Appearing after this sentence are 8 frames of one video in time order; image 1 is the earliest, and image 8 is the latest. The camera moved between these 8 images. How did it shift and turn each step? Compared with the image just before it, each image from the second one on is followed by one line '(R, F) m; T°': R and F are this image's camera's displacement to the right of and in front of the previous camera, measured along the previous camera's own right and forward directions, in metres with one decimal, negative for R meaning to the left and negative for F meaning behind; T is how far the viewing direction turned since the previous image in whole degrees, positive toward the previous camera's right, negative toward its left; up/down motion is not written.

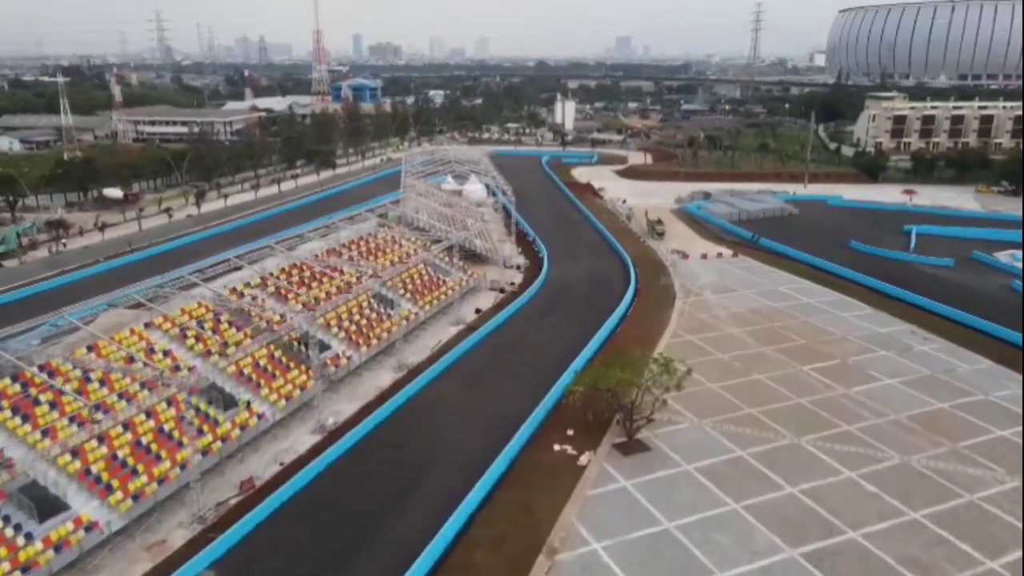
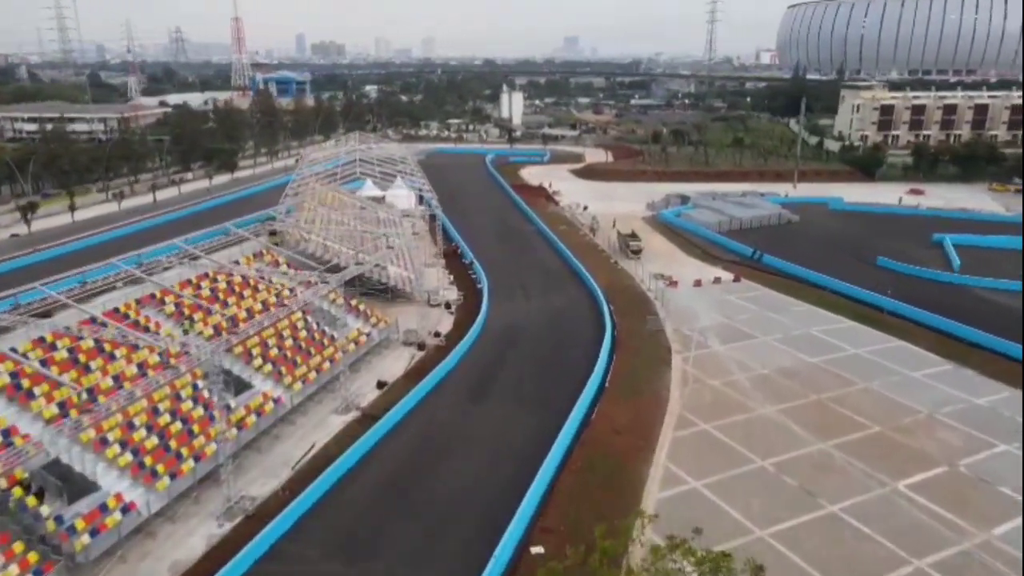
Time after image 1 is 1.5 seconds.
(+1.0, +10.8) m; +4°
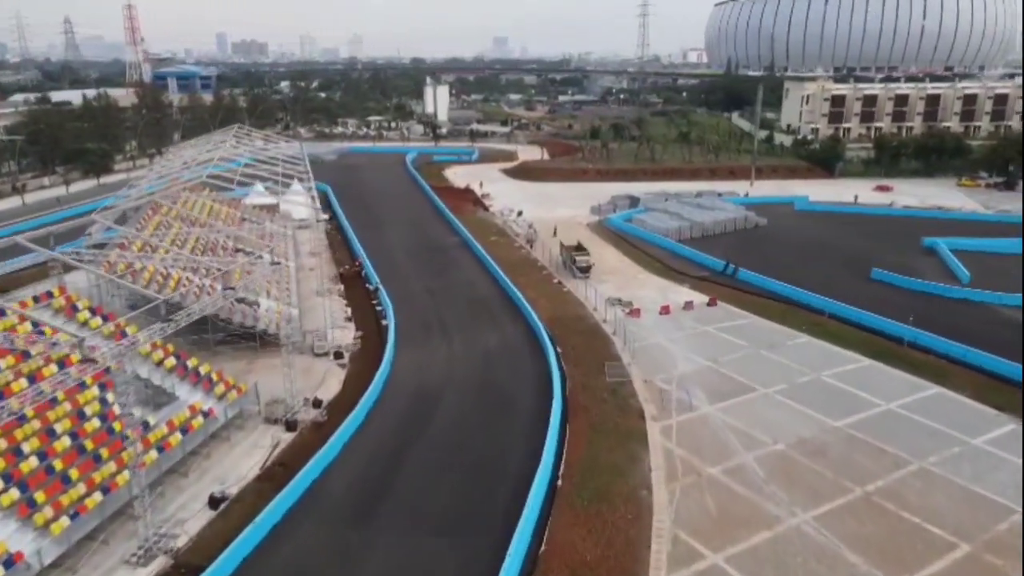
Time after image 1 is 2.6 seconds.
(+0.7, +7.2) m; +5°
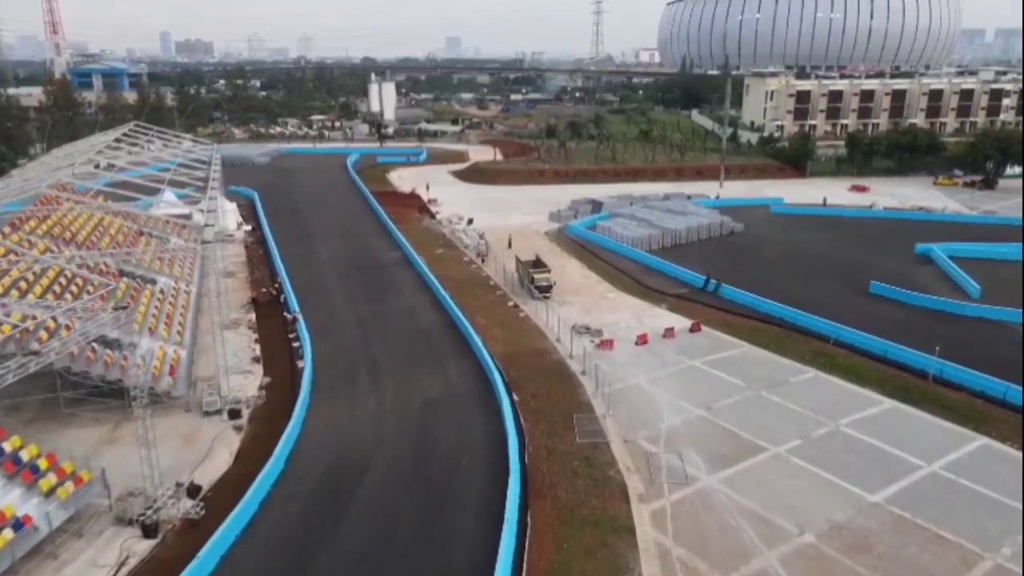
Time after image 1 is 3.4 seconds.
(+0.3, +4.3) m; +3°
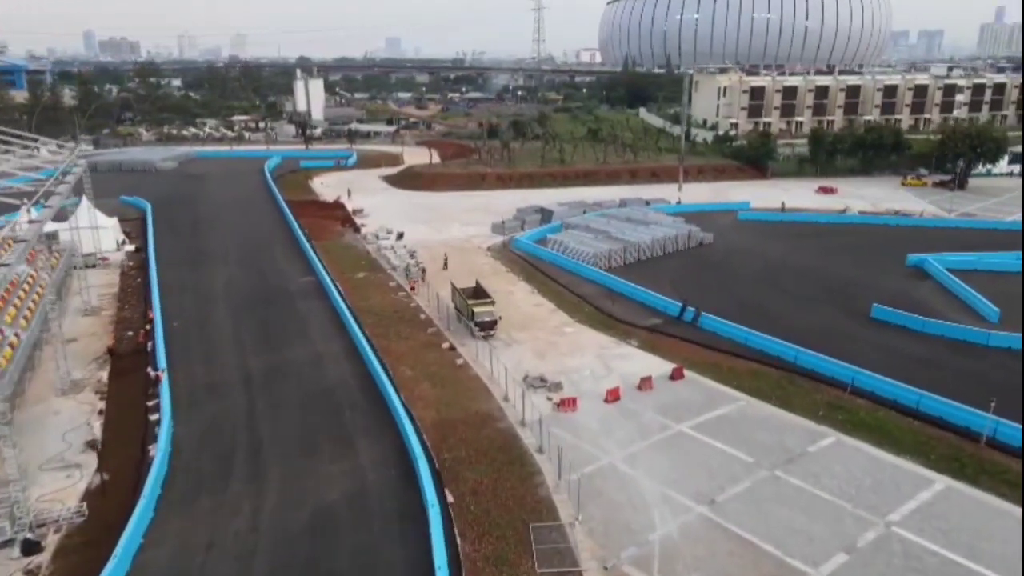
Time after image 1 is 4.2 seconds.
(+0.3, +4.7) m; +4°
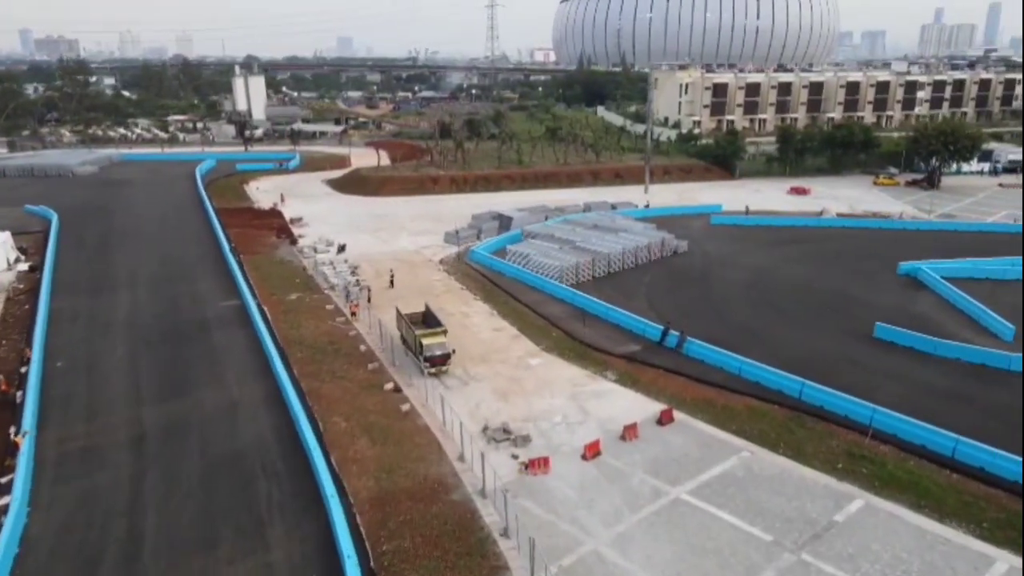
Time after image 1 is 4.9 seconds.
(+0.1, +3.0) m; +3°
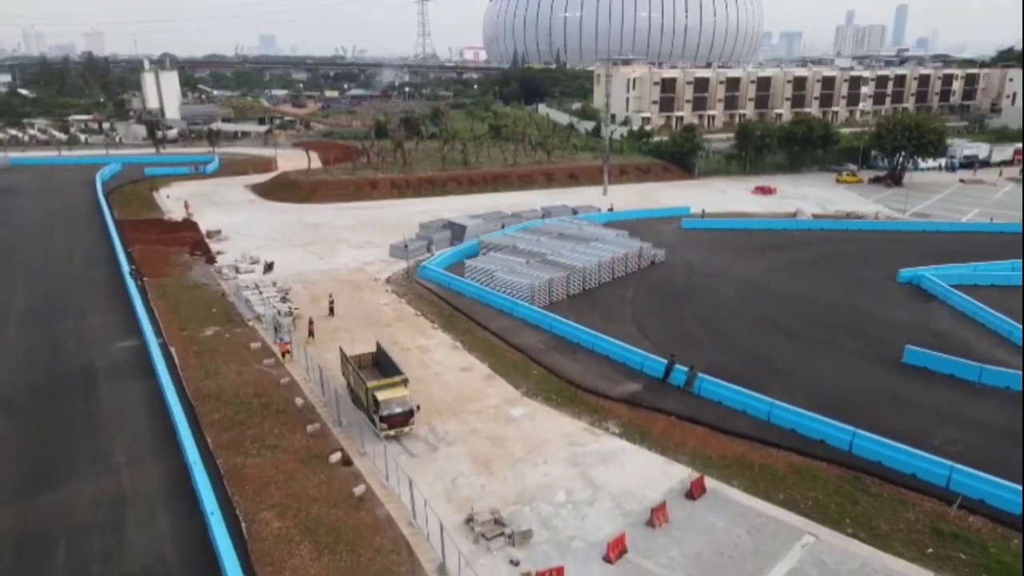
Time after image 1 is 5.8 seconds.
(-0.8, +3.5) m; +5°
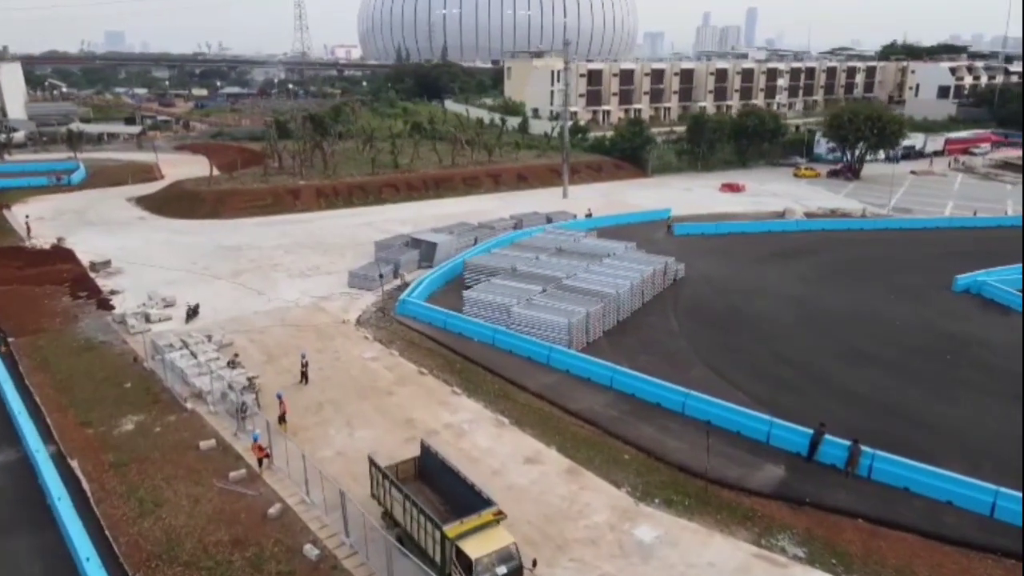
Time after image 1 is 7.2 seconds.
(-3.0, +5.0) m; +9°
